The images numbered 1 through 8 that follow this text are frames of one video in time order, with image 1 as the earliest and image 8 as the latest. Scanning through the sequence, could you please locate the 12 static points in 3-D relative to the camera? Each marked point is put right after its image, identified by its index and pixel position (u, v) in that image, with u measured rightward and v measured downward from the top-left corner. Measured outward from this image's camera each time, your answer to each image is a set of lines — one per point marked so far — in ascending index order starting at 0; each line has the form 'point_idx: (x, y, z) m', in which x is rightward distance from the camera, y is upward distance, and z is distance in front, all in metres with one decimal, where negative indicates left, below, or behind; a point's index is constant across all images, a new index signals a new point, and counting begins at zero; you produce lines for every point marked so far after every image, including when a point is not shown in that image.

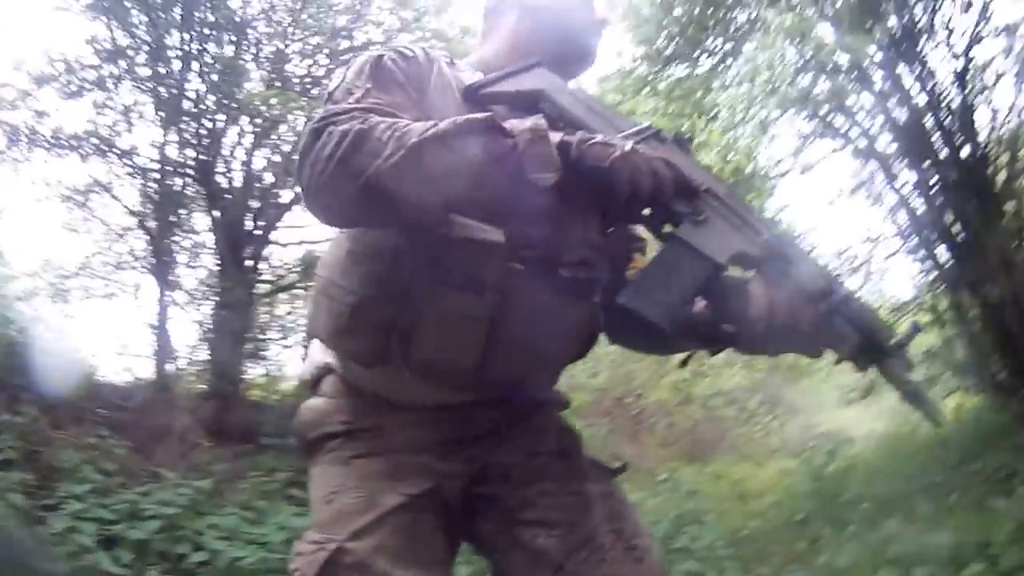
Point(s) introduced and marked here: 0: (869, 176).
0: (+1.8, +0.6, +5.9) m
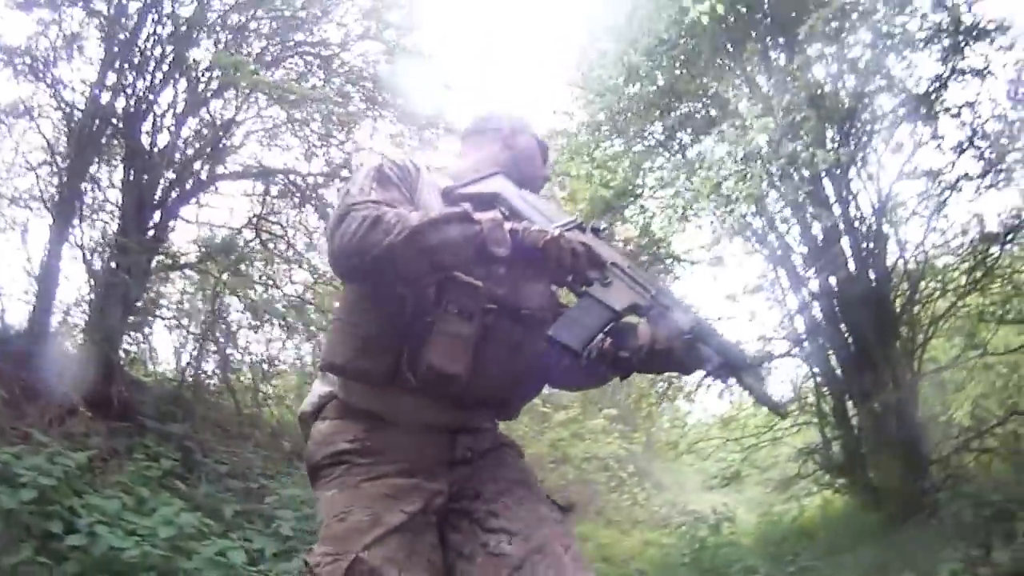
0: (+1.4, +0.1, +6.4) m
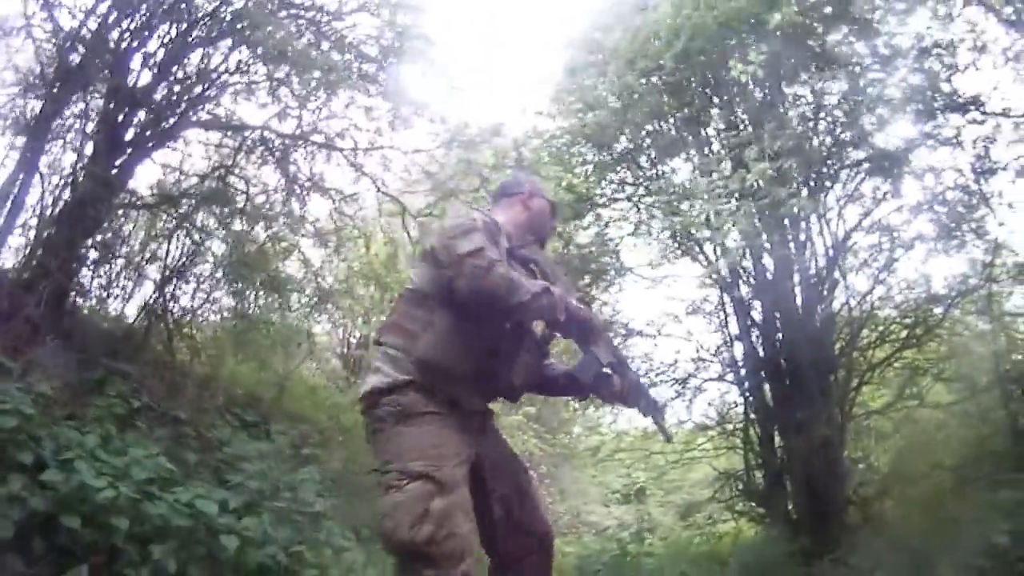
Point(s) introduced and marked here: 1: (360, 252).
0: (+1.2, -0.1, +6.6) m
1: (-0.9, +0.2, +7.0) m
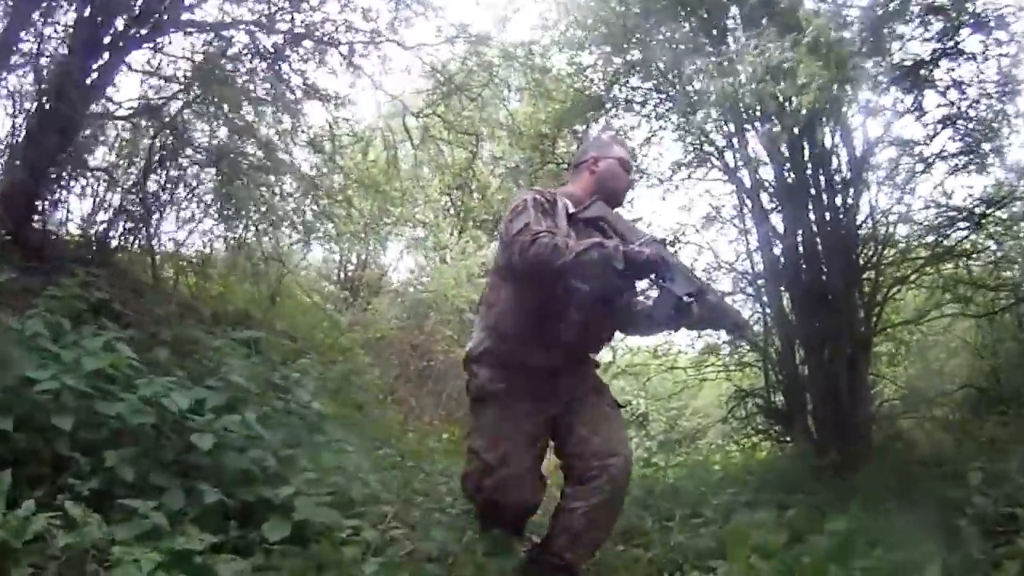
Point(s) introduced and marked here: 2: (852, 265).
0: (+1.2, +0.4, +6.2) m
1: (-0.9, +0.7, +6.6) m
2: (+1.7, +0.1, +5.7) m
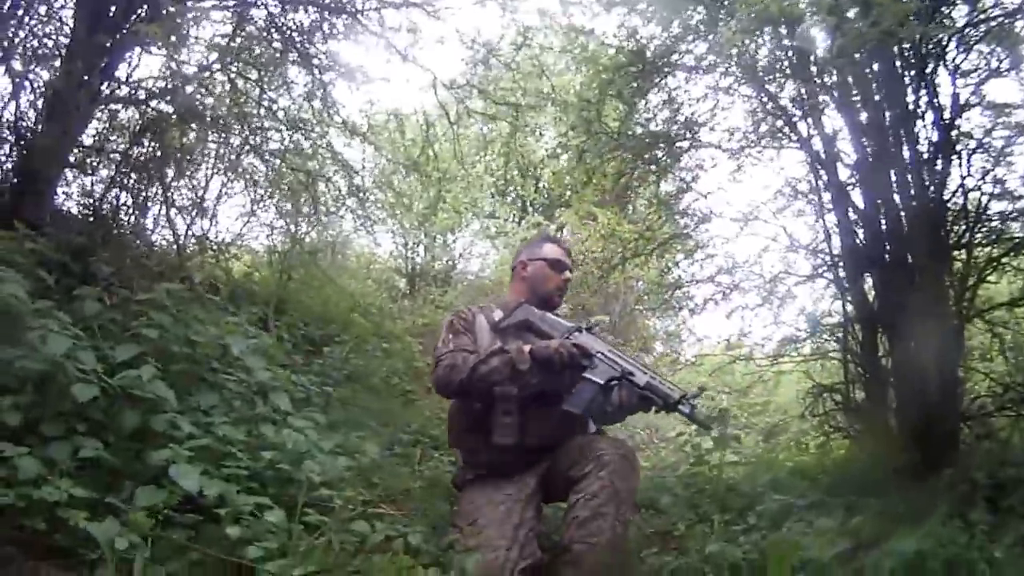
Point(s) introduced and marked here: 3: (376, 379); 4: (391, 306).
0: (+1.5, +0.5, +5.7) m
1: (-0.6, +0.8, +6.2) m
2: (+1.9, +0.2, +5.1) m
3: (-0.7, -0.4, +5.8) m
4: (-0.8, -0.1, +7.9) m
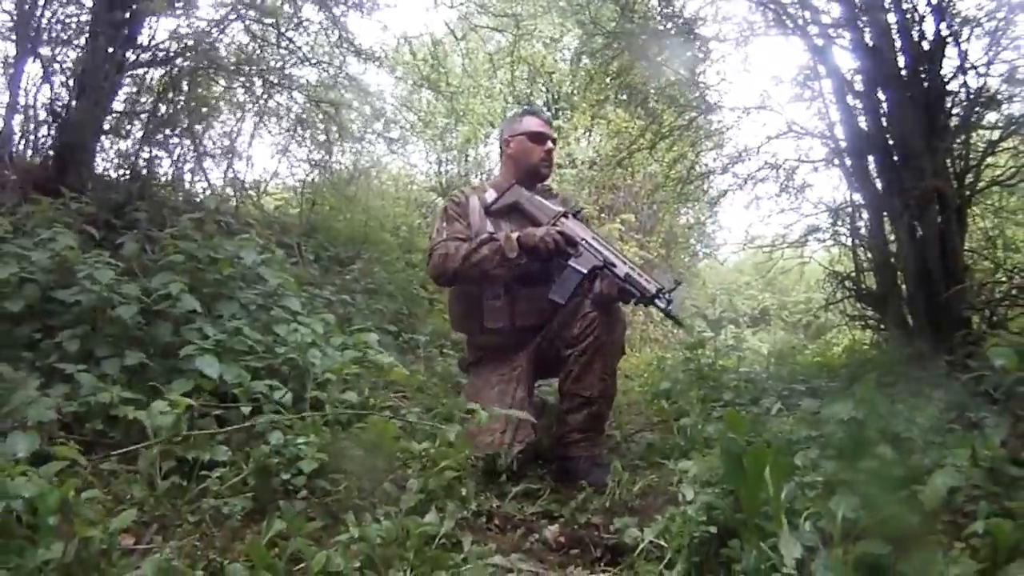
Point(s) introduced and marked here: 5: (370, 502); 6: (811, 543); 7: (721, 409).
0: (+1.6, +1.0, +5.9) m
1: (-0.5, +1.2, +6.5) m
2: (+1.9, +0.7, +5.3) m
3: (-0.5, 0.0, +6.1) m
4: (-0.6, +0.4, +8.2) m
5: (-0.3, -0.5, +2.8) m
6: (+0.5, -0.5, +2.1) m
7: (+0.7, -0.4, +4.0) m
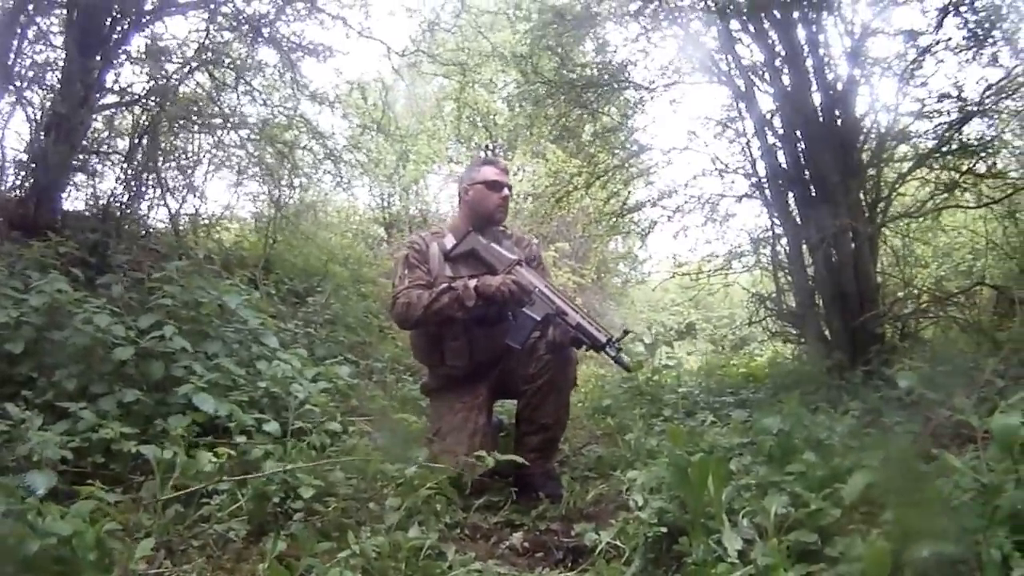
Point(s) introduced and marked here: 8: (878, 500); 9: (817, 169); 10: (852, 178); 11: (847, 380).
0: (+1.2, +0.9, +6.2) m
1: (-0.9, +1.1, +6.7) m
2: (+1.7, +0.6, +5.7) m
3: (-0.9, -0.2, +6.4) m
4: (-1.1, +0.2, +8.4) m
5: (-0.4, -0.6, +3.1) m
6: (+0.5, -0.5, +2.4) m
7: (+0.6, -0.5, +4.3) m
8: (+0.7, -0.4, +2.2) m
9: (+1.5, +0.6, +5.6) m
10: (+1.7, +0.5, +5.7) m
11: (+1.3, -0.4, +4.7) m
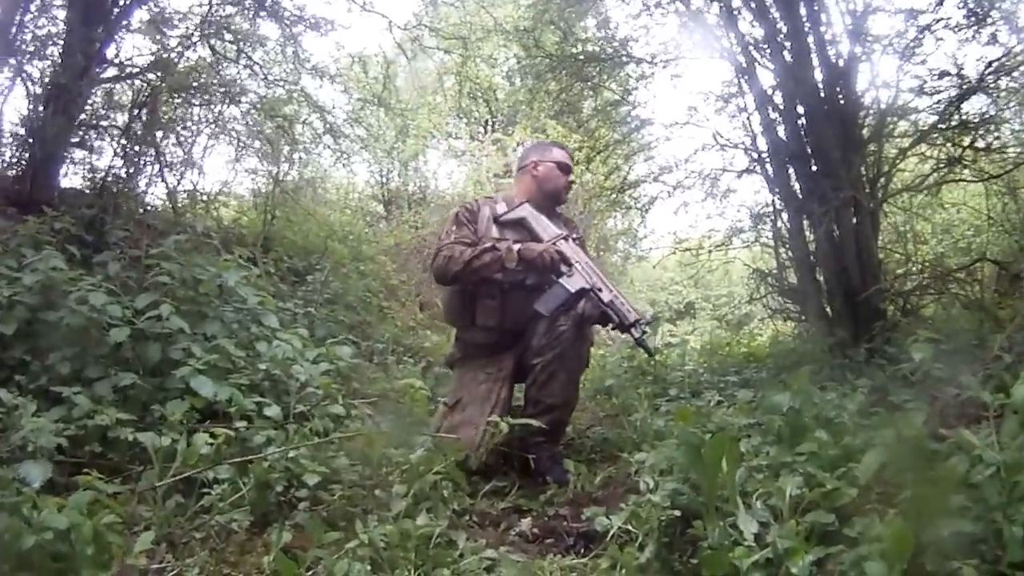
0: (+1.2, +1.0, +6.2) m
1: (-0.9, +1.2, +6.6) m
2: (+1.6, +0.7, +5.6) m
3: (-0.9, -0.1, +6.3) m
4: (-1.1, +0.4, +8.4) m
5: (-0.4, -0.6, +3.0) m
6: (+0.5, -0.5, +2.3) m
7: (+0.6, -0.4, +4.2) m
8: (+0.7, -0.4, +2.1) m
9: (+1.5, +0.7, +5.6) m
10: (+1.6, +0.6, +5.6) m
11: (+1.4, -0.3, +4.6) m
